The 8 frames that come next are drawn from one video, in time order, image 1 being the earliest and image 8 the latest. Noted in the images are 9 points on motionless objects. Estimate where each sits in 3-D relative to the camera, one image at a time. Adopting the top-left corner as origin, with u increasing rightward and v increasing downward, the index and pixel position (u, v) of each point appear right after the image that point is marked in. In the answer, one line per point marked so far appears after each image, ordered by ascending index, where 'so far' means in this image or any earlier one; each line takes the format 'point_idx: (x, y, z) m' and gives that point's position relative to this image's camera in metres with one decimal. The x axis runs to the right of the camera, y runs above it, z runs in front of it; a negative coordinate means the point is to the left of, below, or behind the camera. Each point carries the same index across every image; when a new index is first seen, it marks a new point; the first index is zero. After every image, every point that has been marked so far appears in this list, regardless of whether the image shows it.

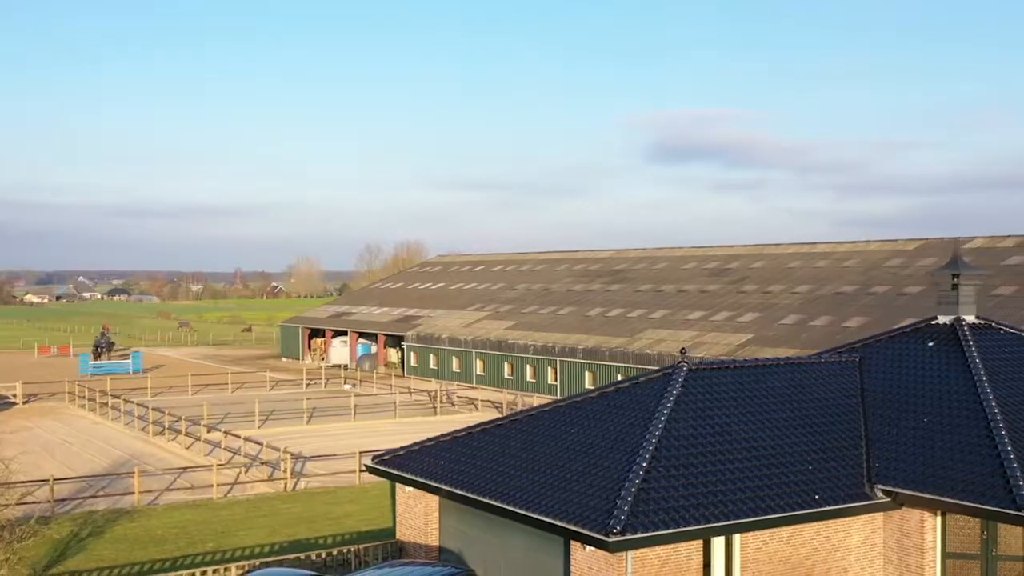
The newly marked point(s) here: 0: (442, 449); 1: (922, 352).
0: (-1.2, -2.8, +15.6) m
1: (+7.2, -1.1, +15.9) m
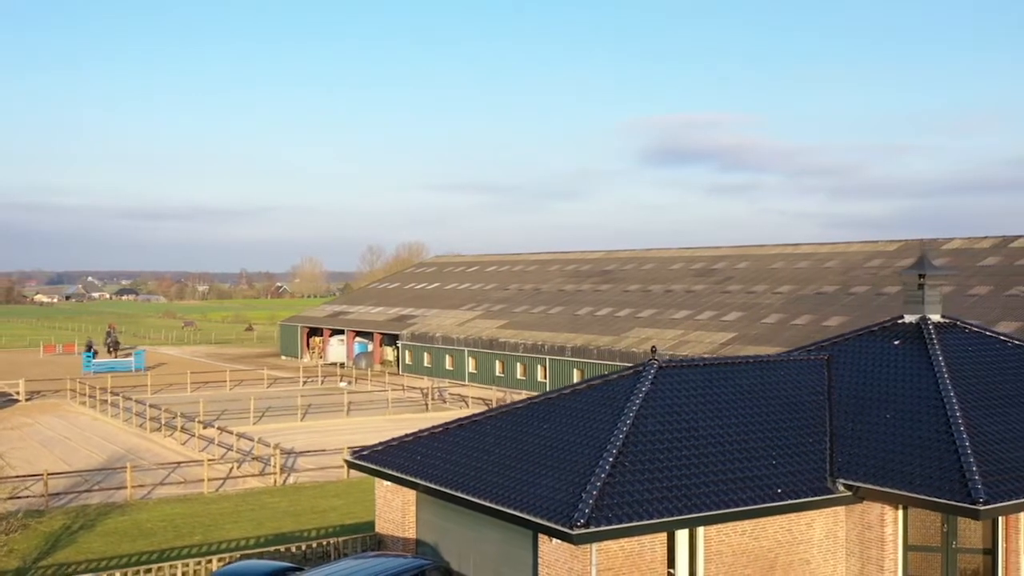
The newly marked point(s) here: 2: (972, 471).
0: (-1.6, -2.8, +16.0) m
1: (+6.7, -1.1, +16.3) m
2: (+6.8, -2.7, +13.1) m
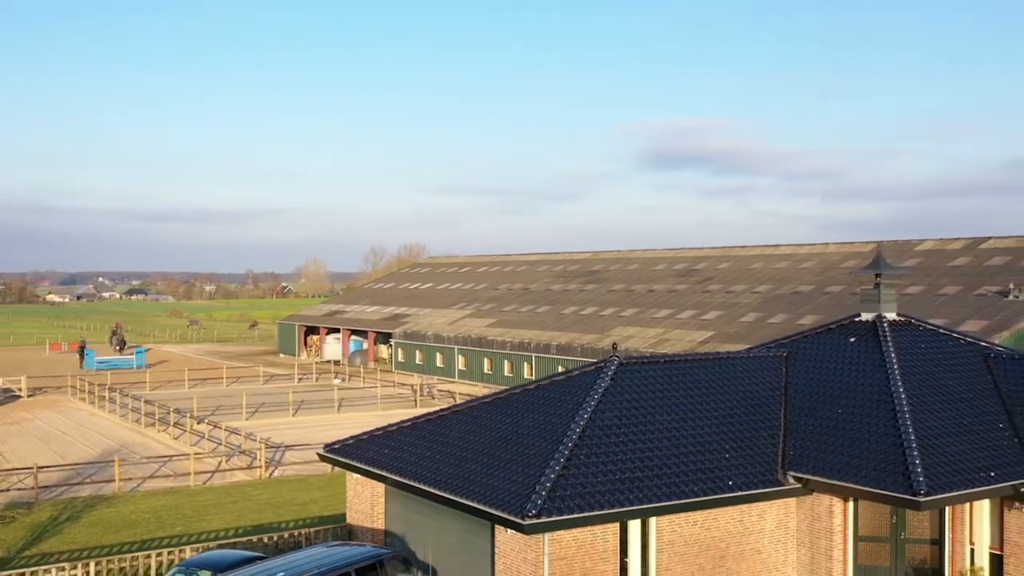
0: (-2.3, -2.8, +16.5) m
1: (+6.1, -1.1, +16.7) m
2: (+6.1, -2.7, +13.5) m
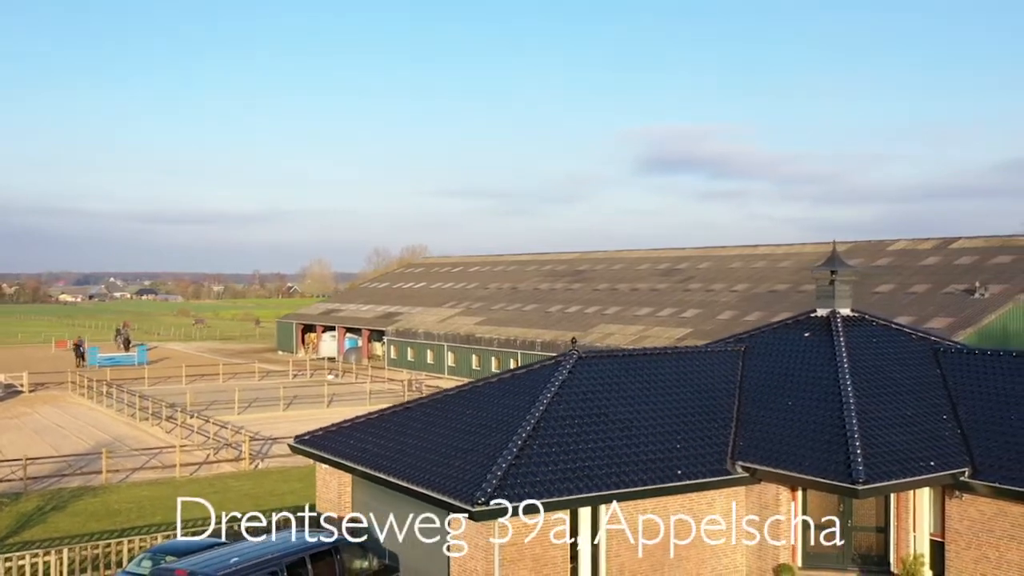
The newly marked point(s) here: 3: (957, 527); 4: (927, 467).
0: (-3.0, -2.7, +17.1) m
1: (+5.4, -1.0, +17.1) m
2: (+5.4, -2.6, +13.9) m
3: (+7.2, -3.8, +14.7) m
4: (+6.4, -2.8, +14.0) m
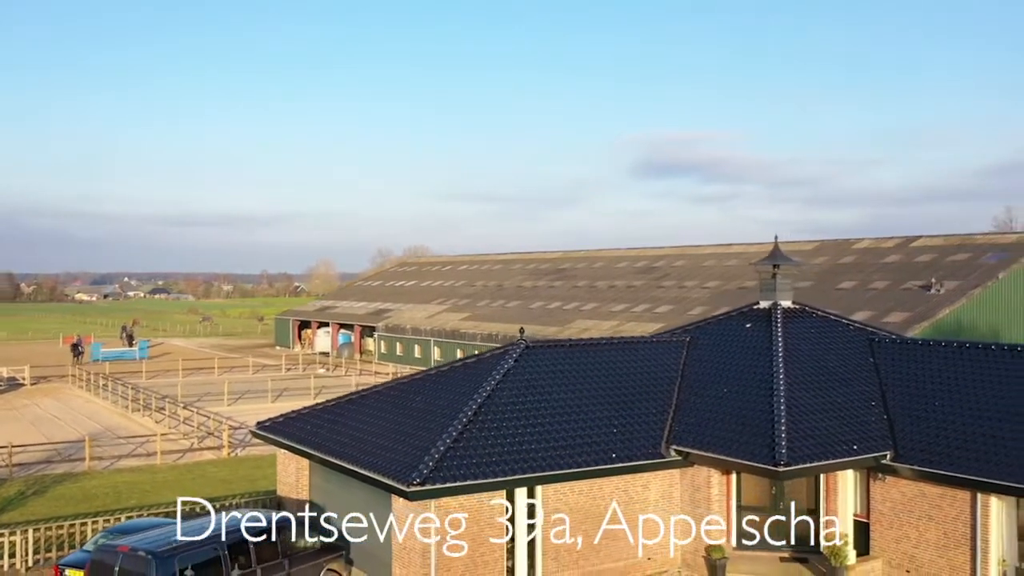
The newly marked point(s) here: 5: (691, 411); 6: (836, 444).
0: (-3.9, -2.5, +17.8) m
1: (+4.4, -0.9, +17.6) m
2: (+4.3, -2.4, +14.5) m
3: (+6.1, -3.7, +15.2) m
4: (+5.4, -2.6, +14.5) m
5: (+3.2, -2.2, +16.2) m
6: (+5.2, -2.5, +14.6) m
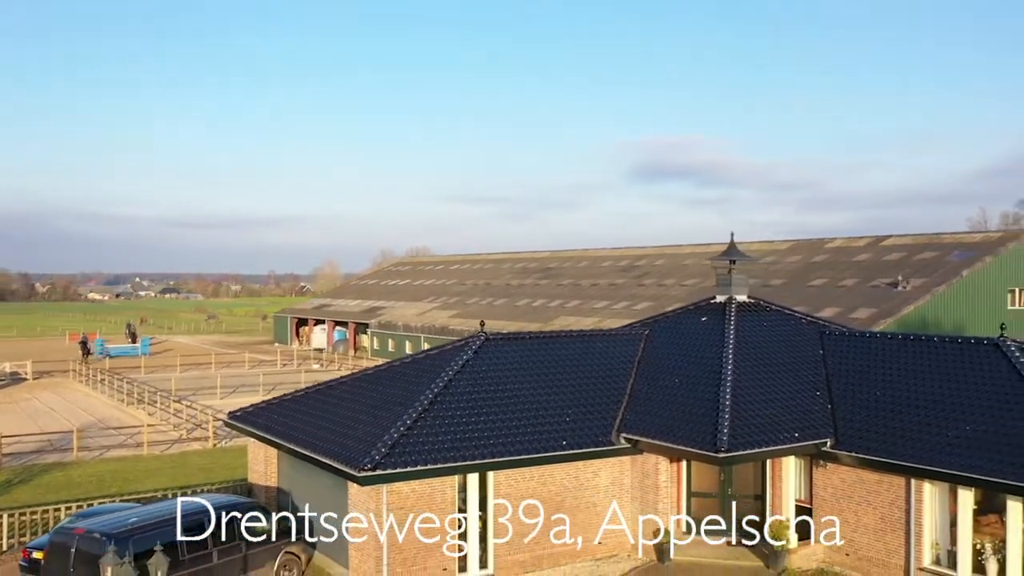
0: (-4.7, -2.4, +18.4) m
1: (+3.7, -0.8, +18.1) m
2: (+3.5, -2.3, +15.0) m
3: (+5.3, -3.6, +15.6) m
4: (+4.6, -2.5, +14.9) m
5: (+2.4, -2.1, +16.7) m
6: (+4.4, -2.4, +15.1) m
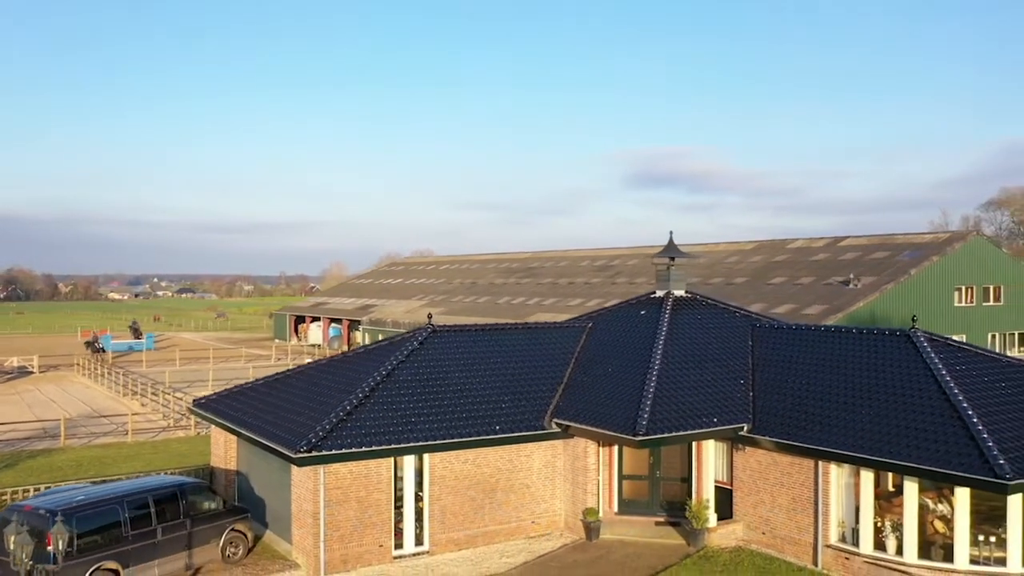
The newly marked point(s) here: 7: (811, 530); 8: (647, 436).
0: (-5.8, -2.2, +19.5) m
1: (+2.6, -0.7, +19.0) m
2: (+2.3, -2.2, +15.8) m
3: (+4.1, -3.4, +16.4) m
4: (+3.4, -2.4, +15.8) m
5: (+1.3, -2.0, +17.6) m
6: (+3.2, -2.3, +15.9) m
7: (+5.0, -4.1, +15.3) m
8: (+2.2, -2.5, +15.2) m
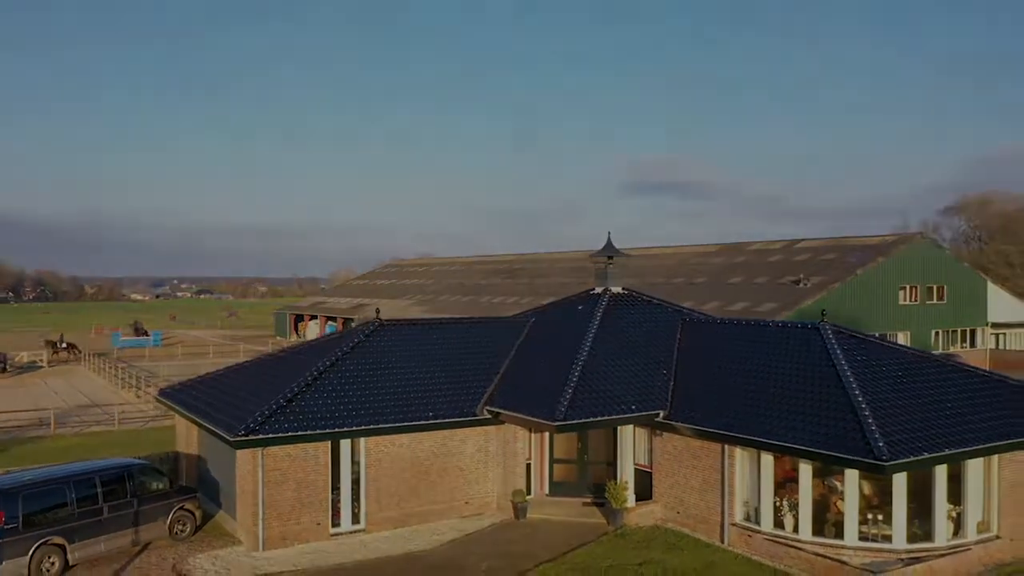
0: (-7.0, -2.1, +20.8) m
1: (+1.4, -0.6, +20.0) m
2: (+1.0, -2.0, +16.8) m
3: (+2.8, -3.3, +17.3) m
4: (+2.1, -2.2, +16.7) m
5: (0.0, -1.8, +18.6) m
6: (+1.9, -2.2, +16.8) m
7: (+3.7, -4.0, +16.2) m
8: (+0.9, -2.3, +16.2) m
